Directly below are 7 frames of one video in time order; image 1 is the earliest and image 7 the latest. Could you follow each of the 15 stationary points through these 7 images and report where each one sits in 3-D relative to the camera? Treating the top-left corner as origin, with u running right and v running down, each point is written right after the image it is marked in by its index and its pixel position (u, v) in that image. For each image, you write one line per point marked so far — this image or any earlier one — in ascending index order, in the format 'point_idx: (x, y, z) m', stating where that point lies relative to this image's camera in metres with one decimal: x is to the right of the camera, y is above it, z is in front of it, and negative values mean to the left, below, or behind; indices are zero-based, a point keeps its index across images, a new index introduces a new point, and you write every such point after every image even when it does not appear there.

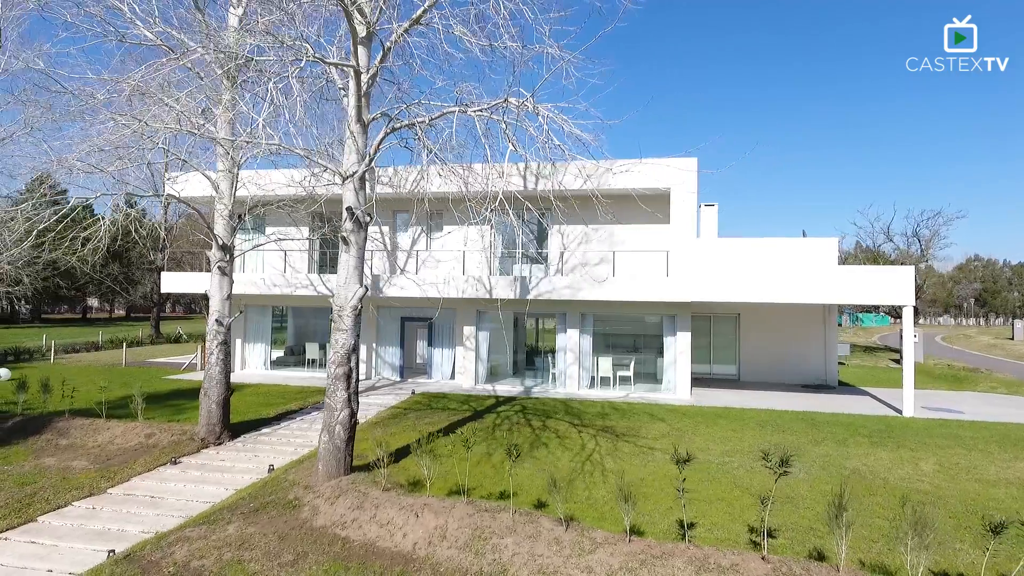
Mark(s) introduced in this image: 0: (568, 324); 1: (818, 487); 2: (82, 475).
0: (+1.8, -0.9, +13.9) m
1: (+3.6, -2.4, +6.3) m
2: (-5.9, -2.5, +7.2) m
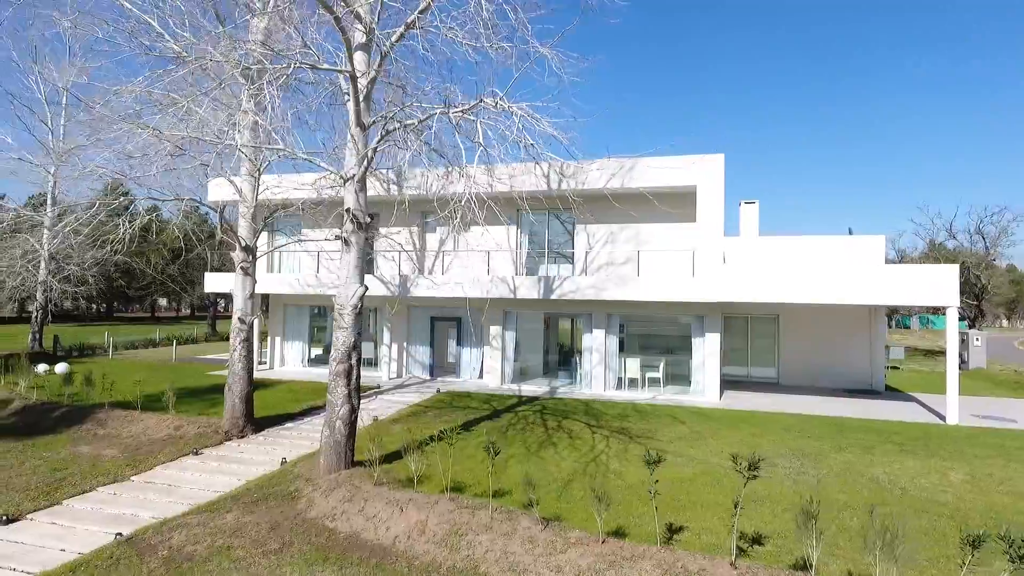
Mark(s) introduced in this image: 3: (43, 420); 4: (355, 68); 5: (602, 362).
0: (+2.3, -0.9, +13.8) m
1: (+3.6, -2.4, +6.1) m
2: (-5.8, -2.5, +7.7) m
3: (-8.8, -2.5, +10.0) m
4: (-1.9, +2.8, +6.6) m
5: (+2.5, -1.9, +13.6) m
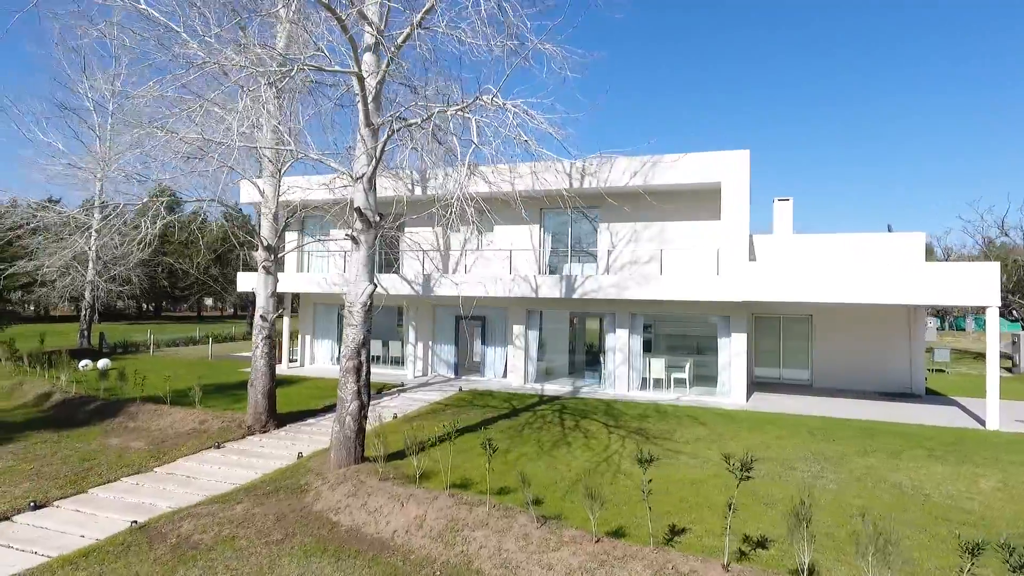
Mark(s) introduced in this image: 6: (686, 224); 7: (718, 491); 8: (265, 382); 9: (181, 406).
0: (+2.8, -0.9, +13.6) m
1: (+3.6, -2.3, +5.9) m
2: (-5.7, -2.5, +8.0) m
3: (-8.5, -2.5, +10.5) m
4: (-1.8, +2.8, +6.7) m
5: (+3.0, -1.9, +13.5) m
6: (+4.2, +1.5, +12.3) m
7: (+2.4, -2.4, +6.3) m
8: (-4.5, -1.7, +9.7) m
9: (-6.7, -2.4, +10.8) m
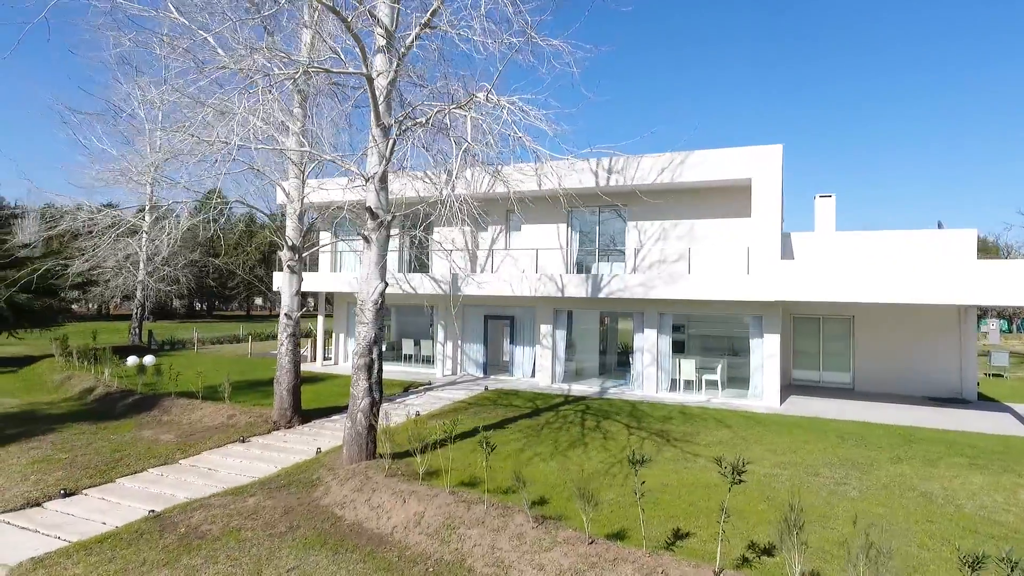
0: (+3.3, -0.9, +13.4) m
1: (+3.6, -2.3, +5.6) m
2: (-5.5, -2.5, +8.4) m
3: (-8.1, -2.5, +11.0) m
4: (-1.7, +2.8, +6.8) m
5: (+3.5, -1.8, +13.2) m
6: (+4.7, +1.5, +12.0) m
7: (+2.5, -2.4, +6.1) m
8: (-4.2, -1.7, +10.0) m
9: (-6.3, -2.4, +11.2) m
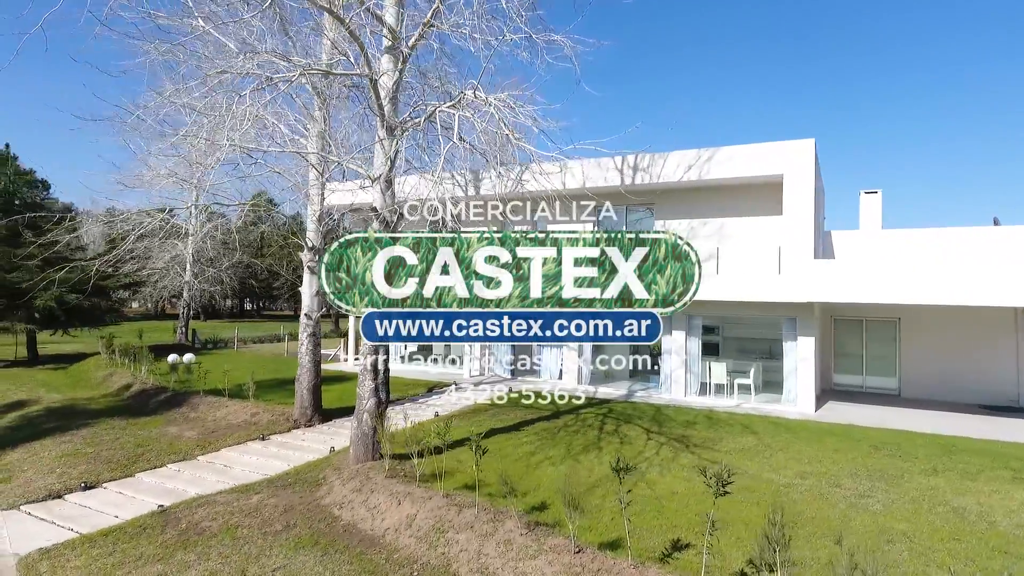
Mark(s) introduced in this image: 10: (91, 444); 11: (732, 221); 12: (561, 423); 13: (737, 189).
0: (+3.8, -0.9, +13.0) m
1: (+3.6, -2.3, +5.2) m
2: (-5.3, -2.5, +8.6) m
3: (-7.8, -2.5, +11.5) m
4: (-1.7, +2.8, +6.8) m
5: (+4.0, -1.9, +12.9) m
6: (+5.1, +1.5, +11.6) m
7: (+2.5, -2.4, +5.8) m
8: (-3.9, -1.7, +10.1) m
9: (-5.9, -2.4, +11.5) m
10: (-6.5, -2.4, +8.2) m
11: (+4.8, +1.4, +11.3) m
12: (+1.0, -2.8, +10.8) m
13: (+4.9, +2.2, +11.9) m
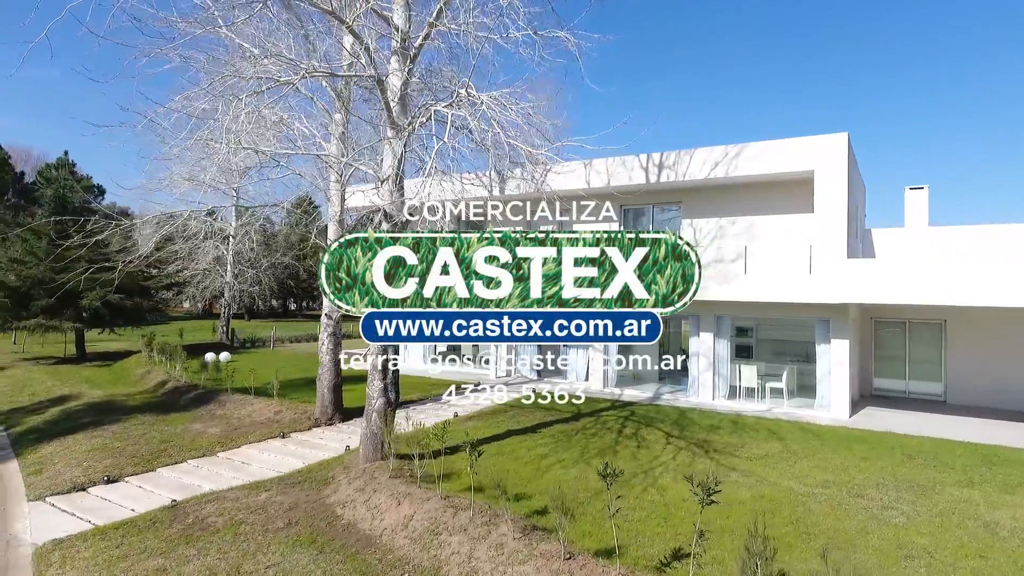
0: (+4.3, -0.9, +12.7) m
1: (+3.6, -2.3, +5.0) m
2: (-5.1, -2.5, +8.9) m
3: (-7.4, -2.5, +11.9) m
4: (-1.6, +2.8, +6.9) m
5: (+4.5, -1.9, +12.5) m
6: (+5.5, +1.5, +11.2) m
7: (+2.5, -2.4, +5.6) m
8: (-3.6, -1.7, +10.3) m
9: (-5.5, -2.4, +11.8) m
10: (-6.3, -2.4, +8.5) m
11: (+5.1, +1.4, +10.9) m
12: (+1.3, -2.8, +10.7) m
13: (+5.3, +2.2, +11.5) m
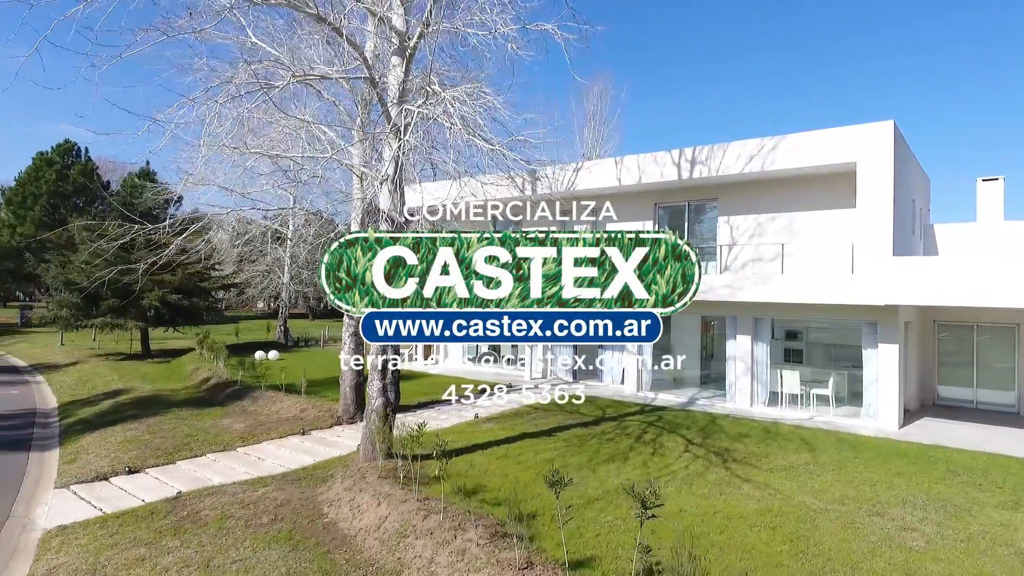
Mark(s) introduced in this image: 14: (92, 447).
0: (+4.8, -1.0, +12.2) m
1: (+3.4, -2.3, +4.5) m
2: (-4.9, -2.5, +9.3) m
3: (-6.9, -2.6, +12.5) m
4: (-1.6, +2.8, +6.9) m
5: (+5.0, -1.9, +12.0) m
6: (+5.8, +1.5, +10.6) m
7: (+2.4, -2.4, +5.3) m
8: (-3.3, -1.8, +10.6) m
9: (-5.1, -2.4, +12.2) m
10: (-6.1, -2.4, +9.0) m
11: (+5.5, +1.4, +10.4) m
12: (+1.6, -2.8, +10.5) m
13: (+5.6, +2.1, +10.9) m
14: (-6.5, -2.5, +8.3) m
